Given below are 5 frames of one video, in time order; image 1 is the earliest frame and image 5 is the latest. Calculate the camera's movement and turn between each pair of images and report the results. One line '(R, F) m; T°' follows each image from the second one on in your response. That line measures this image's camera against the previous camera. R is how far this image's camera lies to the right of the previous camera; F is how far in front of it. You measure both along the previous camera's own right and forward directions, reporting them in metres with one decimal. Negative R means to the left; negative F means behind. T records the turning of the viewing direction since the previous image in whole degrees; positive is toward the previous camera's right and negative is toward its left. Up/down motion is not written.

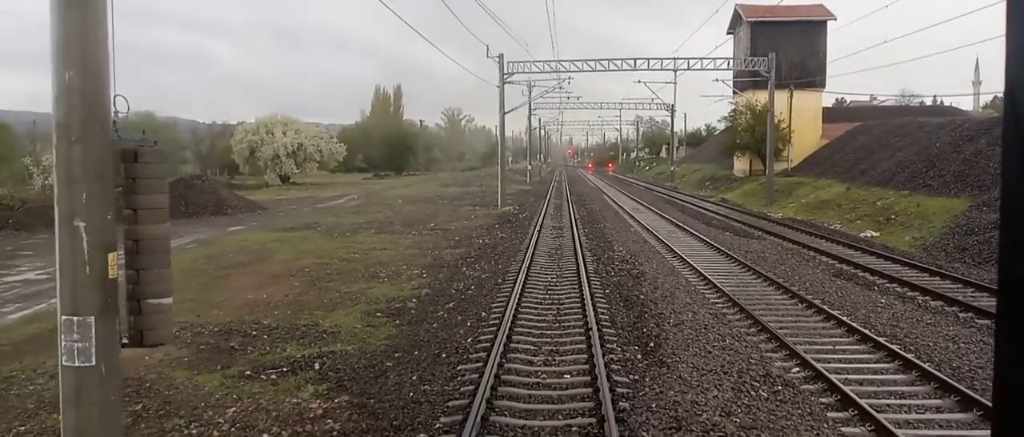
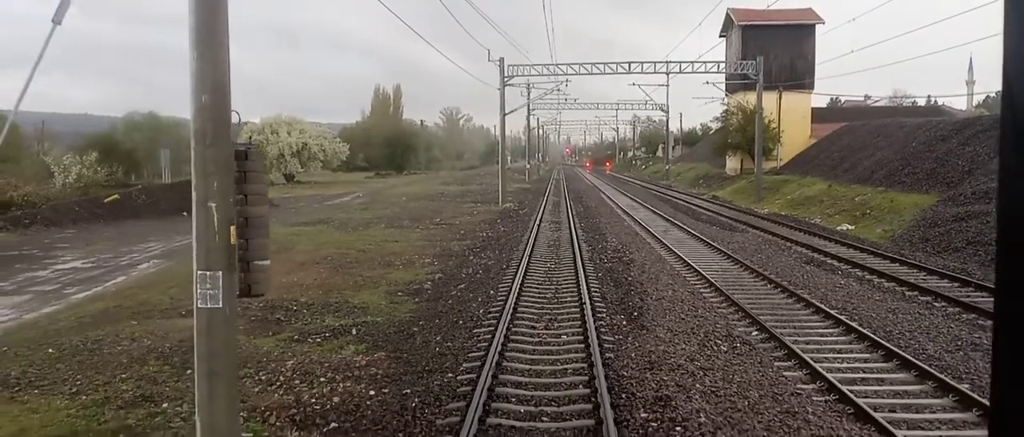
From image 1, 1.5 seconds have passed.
(-0.1, -1.7) m; 0°
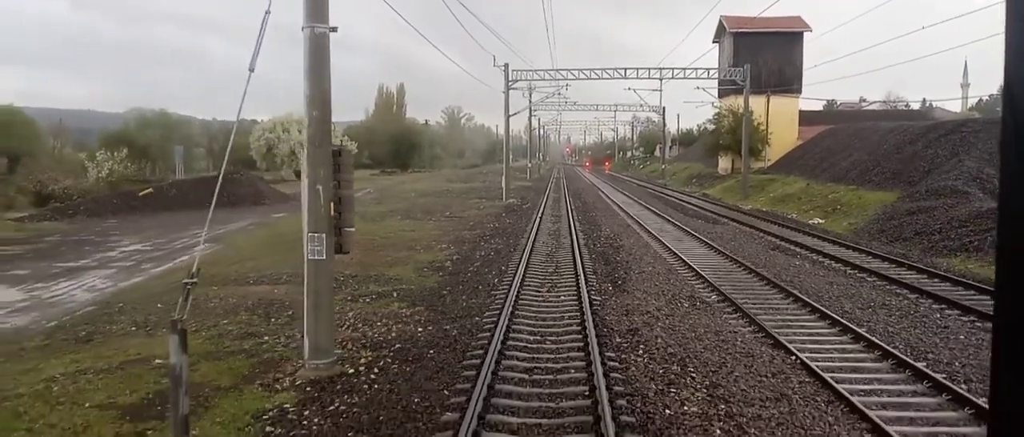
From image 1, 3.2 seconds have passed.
(-0.2, -2.7) m; 0°
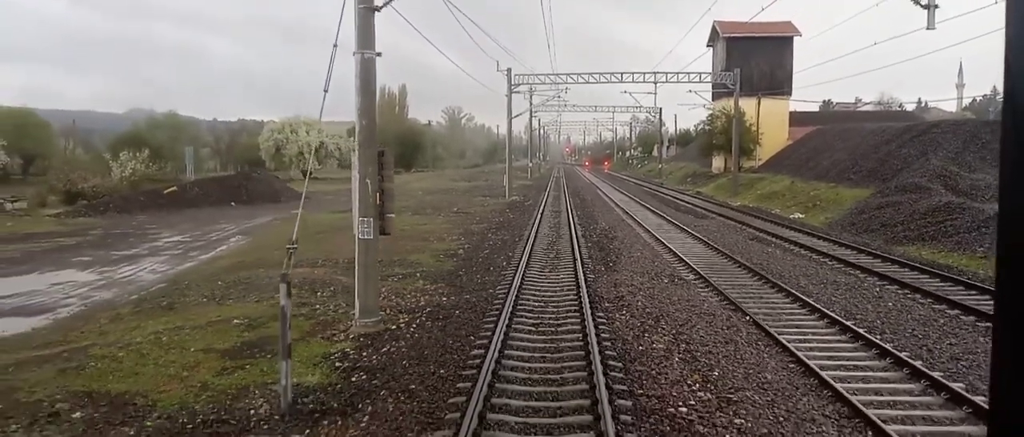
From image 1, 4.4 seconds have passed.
(-0.1, -2.2) m; 0°
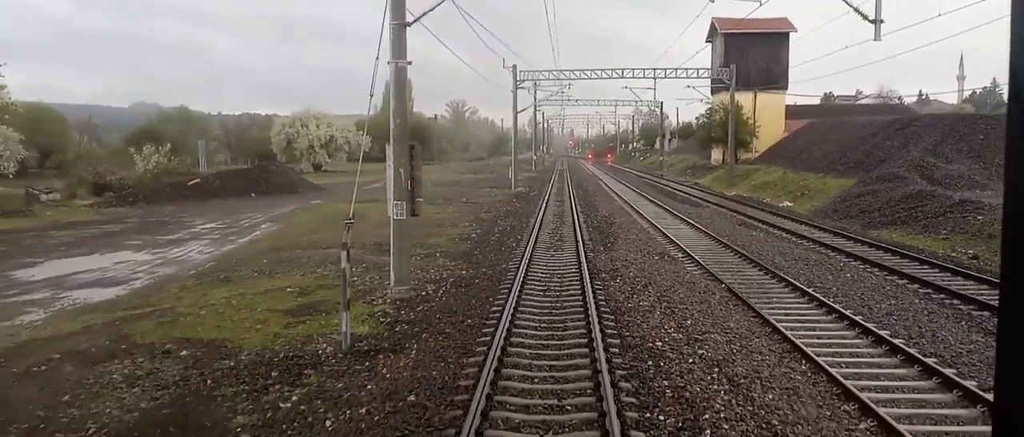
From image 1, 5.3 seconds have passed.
(-0.1, -2.0) m; 0°
